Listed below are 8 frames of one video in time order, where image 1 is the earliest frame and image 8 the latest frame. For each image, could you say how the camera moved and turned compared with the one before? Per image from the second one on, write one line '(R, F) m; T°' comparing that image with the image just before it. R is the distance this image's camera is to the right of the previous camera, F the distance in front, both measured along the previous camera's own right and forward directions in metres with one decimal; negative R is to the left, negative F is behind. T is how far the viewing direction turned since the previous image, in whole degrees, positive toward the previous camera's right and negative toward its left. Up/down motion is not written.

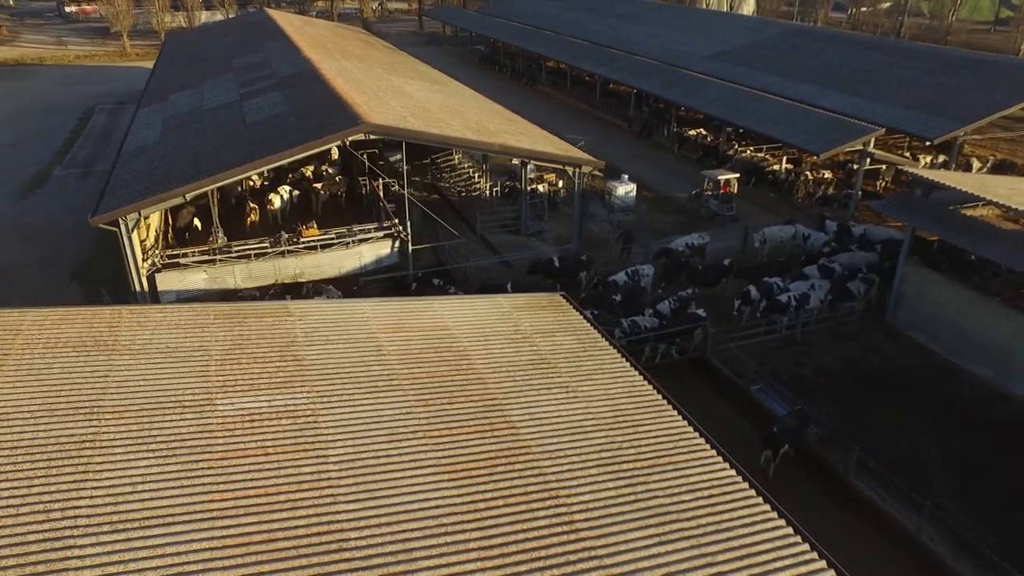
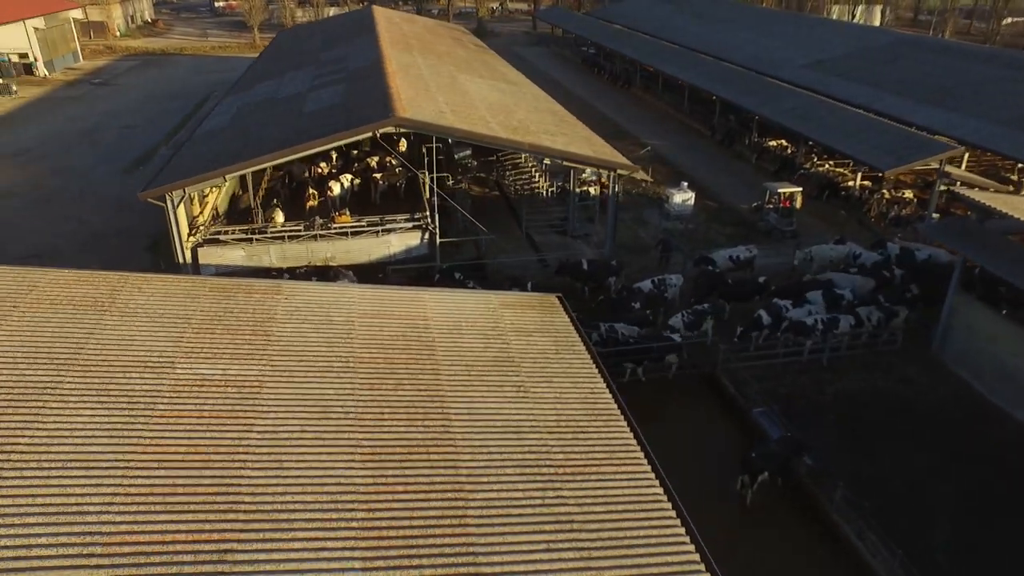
(+1.8, +0.1) m; -10°
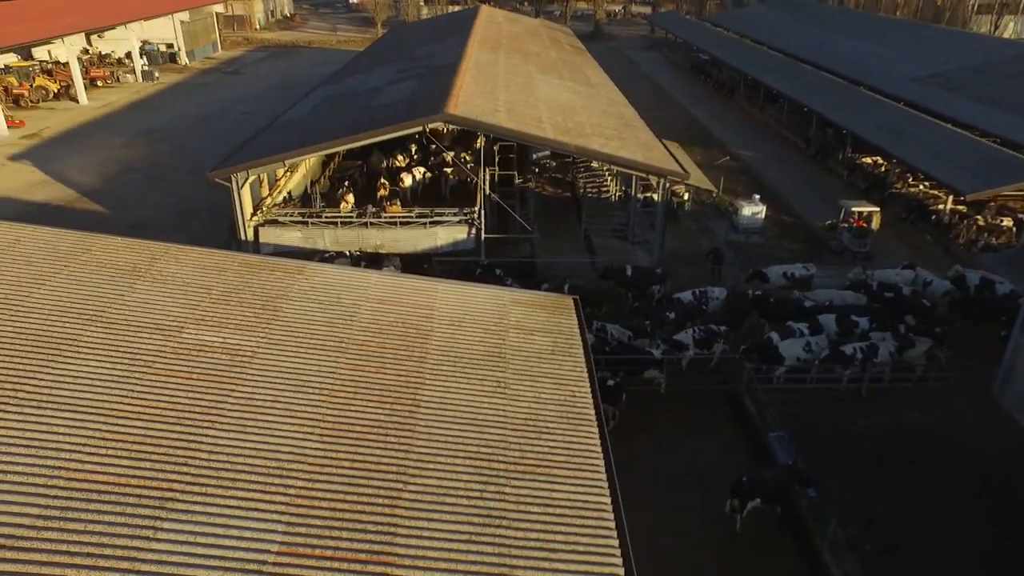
(+1.5, 0.0) m; -9°
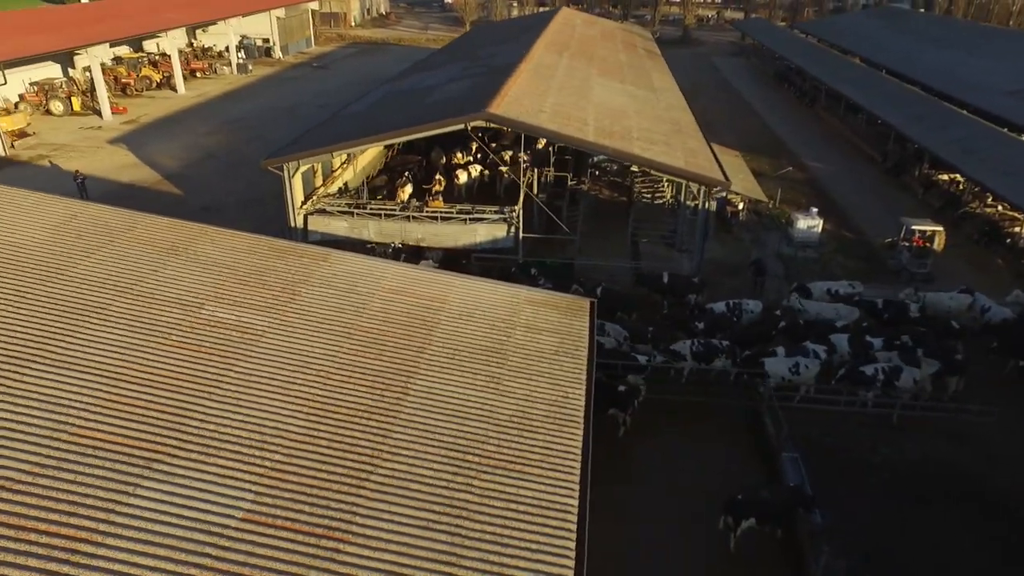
(+1.0, 0.0) m; -7°
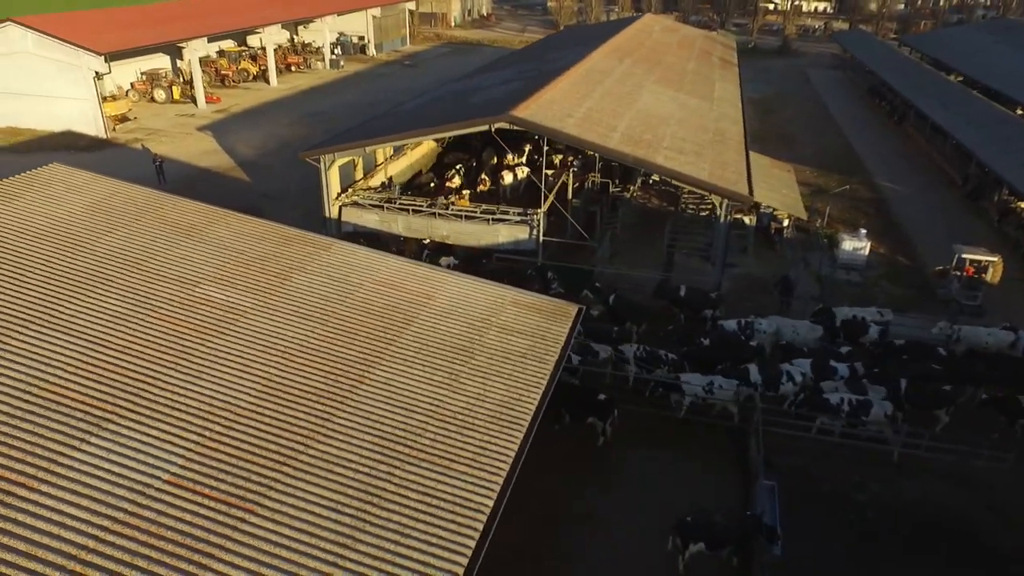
(+1.6, 0.0) m; -8°
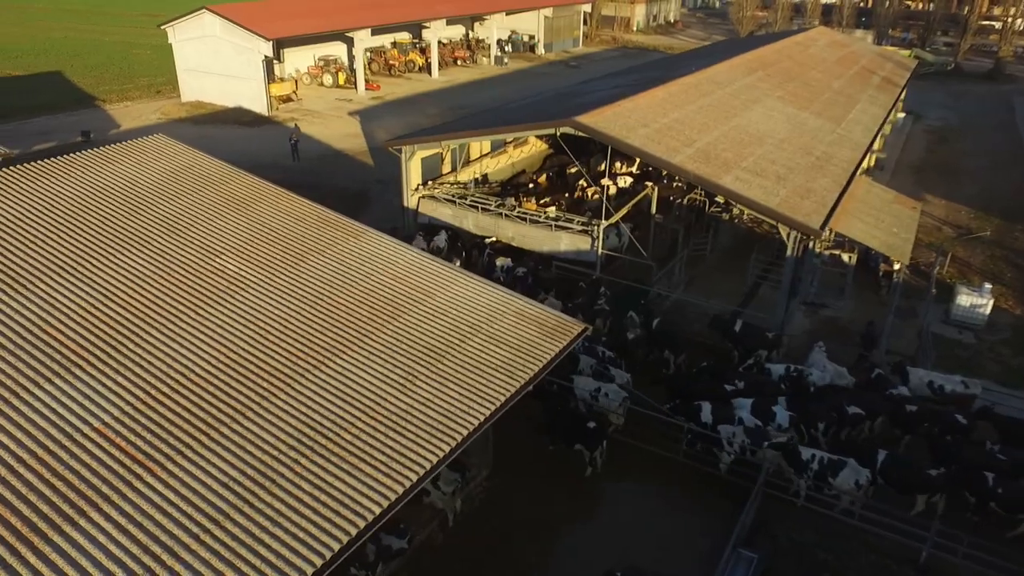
(+2.4, +0.7) m; -14°
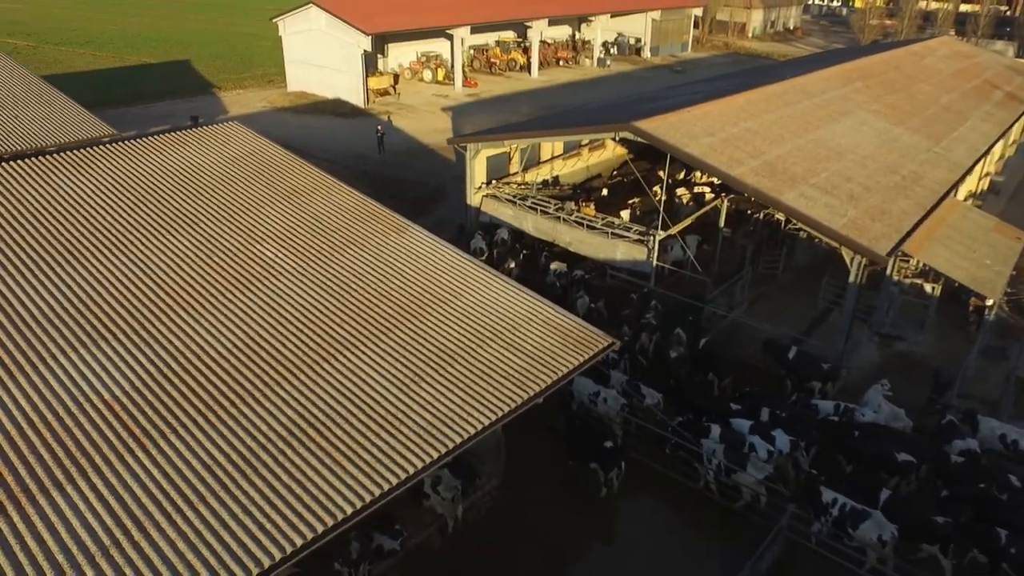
(+1.0, +0.4) m; -8°
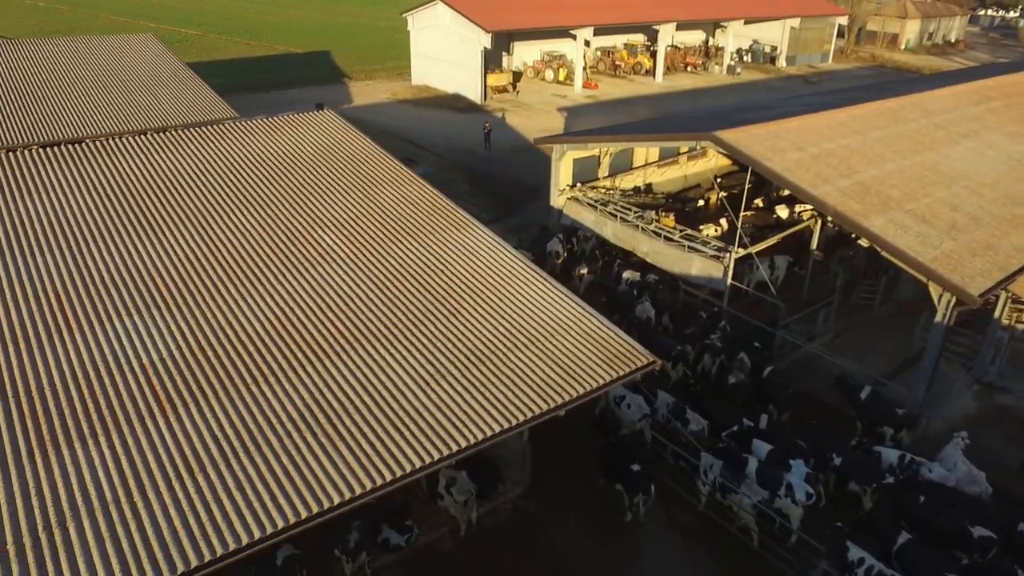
(+1.0, +0.3) m; -10°
